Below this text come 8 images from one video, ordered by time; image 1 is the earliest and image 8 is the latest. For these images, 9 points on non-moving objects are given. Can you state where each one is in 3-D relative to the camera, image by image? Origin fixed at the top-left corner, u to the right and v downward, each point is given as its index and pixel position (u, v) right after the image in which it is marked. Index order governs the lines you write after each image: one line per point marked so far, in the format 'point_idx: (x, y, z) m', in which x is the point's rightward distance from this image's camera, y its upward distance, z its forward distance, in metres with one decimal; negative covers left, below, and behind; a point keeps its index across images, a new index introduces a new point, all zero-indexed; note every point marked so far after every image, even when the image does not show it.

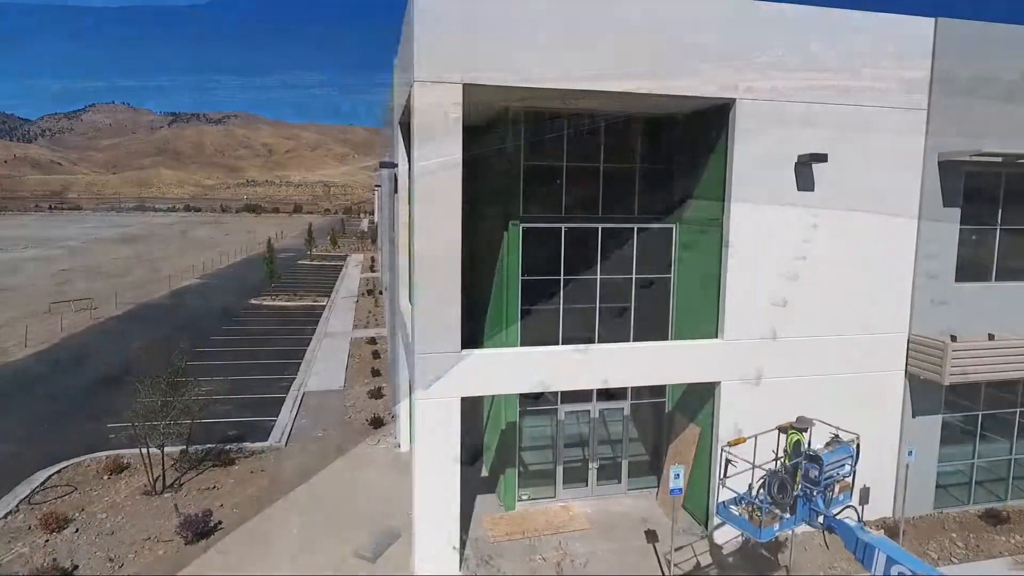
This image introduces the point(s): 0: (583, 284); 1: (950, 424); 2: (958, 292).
0: (+1.7, +0.1, +12.3) m
1: (+10.3, -3.2, +12.4) m
2: (+10.1, -0.1, +11.9) m
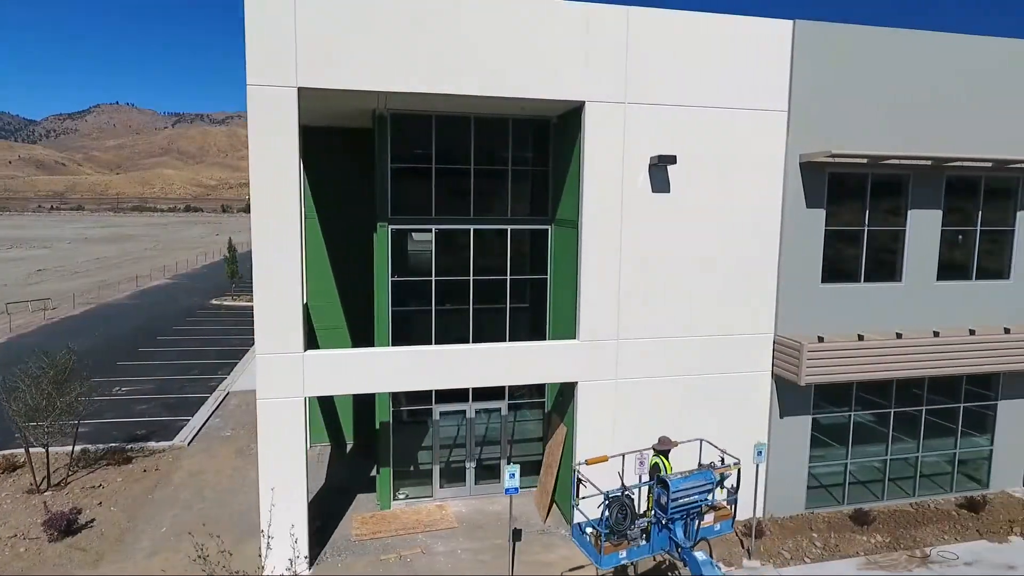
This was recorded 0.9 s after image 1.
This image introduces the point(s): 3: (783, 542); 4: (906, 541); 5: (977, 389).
0: (-1.3, +0.1, +12.4) m
1: (+7.3, -3.2, +12.5) m
2: (+7.1, -0.1, +12.0) m
3: (+5.8, -5.5, +11.4) m
4: (+8.5, -5.5, +11.5) m
5: (+11.6, -2.6, +13.2) m
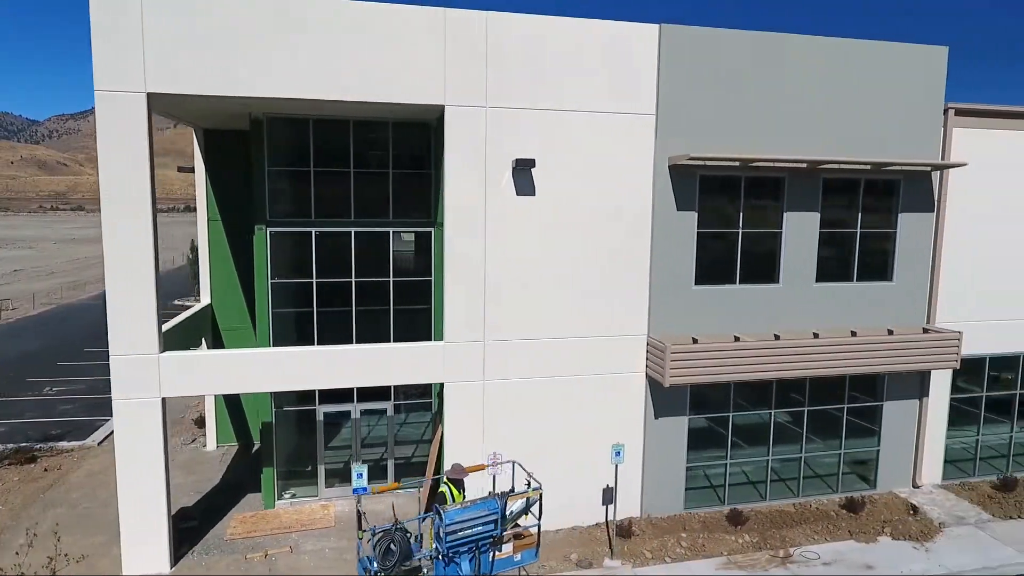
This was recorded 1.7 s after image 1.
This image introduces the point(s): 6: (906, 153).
0: (-4.1, 0.0, +12.6) m
1: (+4.5, -3.3, +12.6) m
2: (+4.3, -0.2, +12.1) m
3: (+3.0, -5.5, +11.5) m
4: (+5.7, -5.6, +11.6) m
5: (+8.8, -2.6, +13.3) m
6: (+9.5, +3.2, +12.7) m
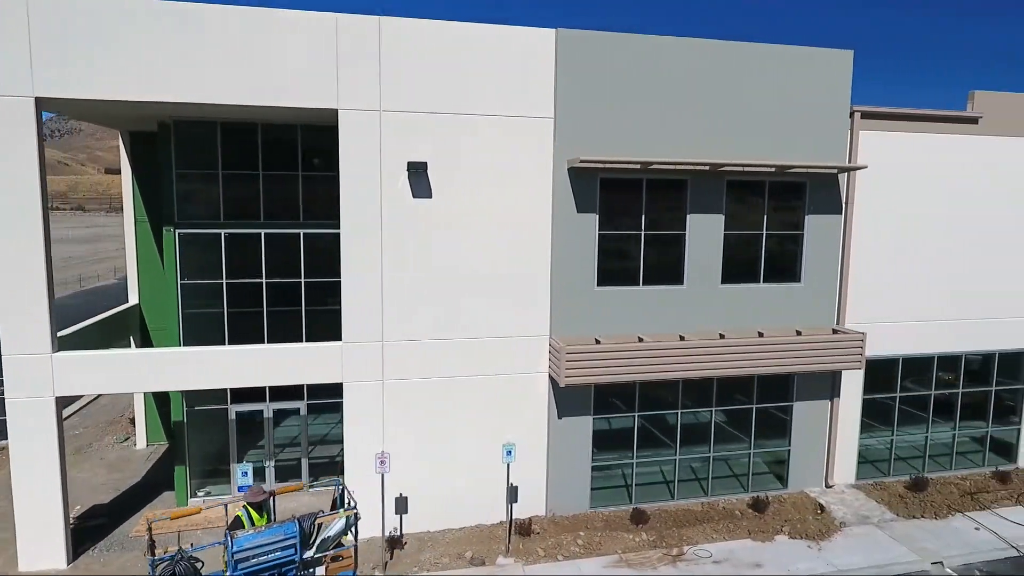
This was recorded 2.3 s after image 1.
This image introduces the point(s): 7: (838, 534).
0: (-6.3, 0.0, +12.7) m
1: (+2.3, -3.3, +12.7) m
2: (+2.1, -0.2, +12.2) m
3: (+0.8, -5.5, +11.7) m
4: (+3.5, -5.6, +11.7) m
5: (+6.6, -2.6, +13.4) m
6: (+7.3, +3.2, +12.9) m
7: (+7.4, -5.6, +12.0) m
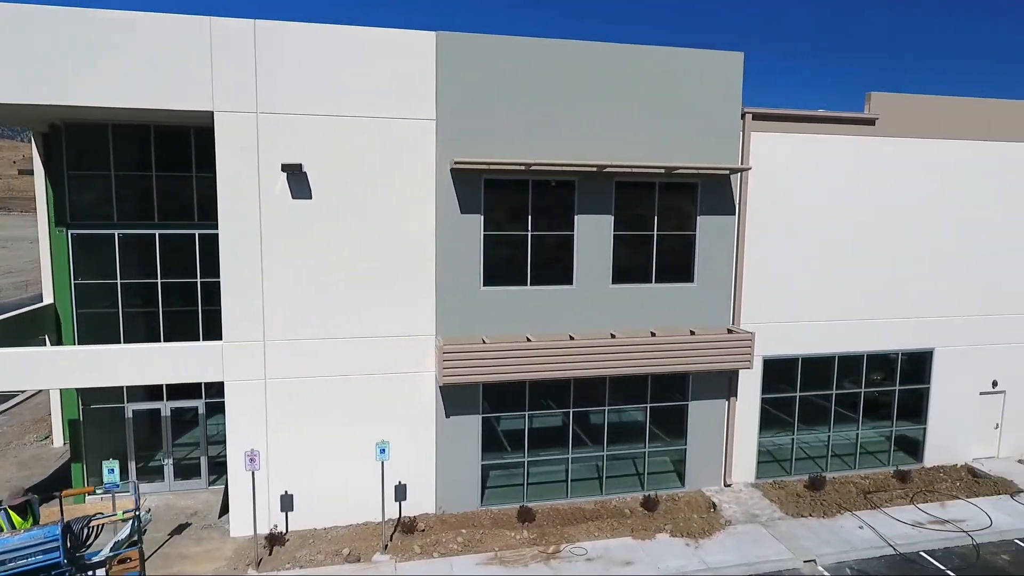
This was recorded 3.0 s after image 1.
0: (-9.0, 0.0, +12.9) m
1: (-0.3, -3.3, +12.8) m
2: (-0.5, -0.2, +12.3) m
3: (-1.9, -5.5, +11.8) m
4: (+0.8, -5.6, +11.8) m
5: (+4.0, -2.6, +13.5) m
6: (+4.7, +3.2, +13.0) m
7: (+4.8, -5.6, +12.1) m
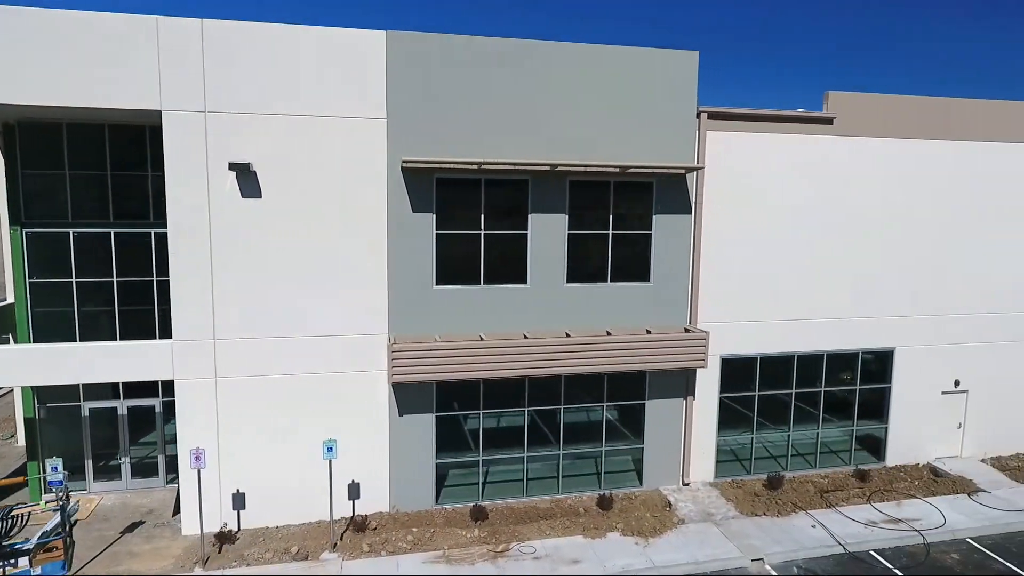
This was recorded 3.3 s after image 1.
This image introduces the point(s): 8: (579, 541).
0: (-10.1, +0.1, +12.9) m
1: (-1.4, -3.3, +12.8) m
2: (-1.6, -0.2, +12.4) m
3: (-3.0, -5.5, +11.8) m
4: (-0.3, -5.6, +11.9) m
5: (+2.9, -2.6, +13.5) m
6: (+3.6, +3.2, +13.0) m
7: (+3.7, -5.6, +12.1) m
8: (+1.5, -5.6, +11.7) m
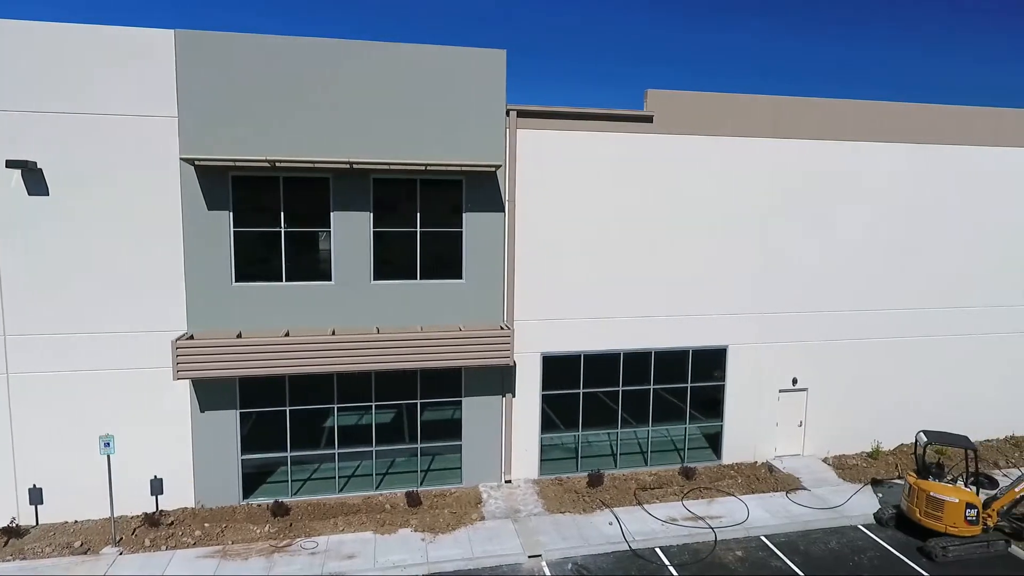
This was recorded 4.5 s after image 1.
0: (-14.8, +0.1, +13.0) m
1: (-6.2, -3.2, +12.9) m
2: (-6.4, -0.1, +12.4) m
3: (-7.7, -5.4, +11.9) m
4: (-5.0, -5.5, +11.9) m
5: (-1.8, -2.5, +13.6) m
6: (-1.1, +3.3, +13.0) m
7: (-1.1, -5.5, +12.2) m
8: (-3.3, -5.5, +11.8) m
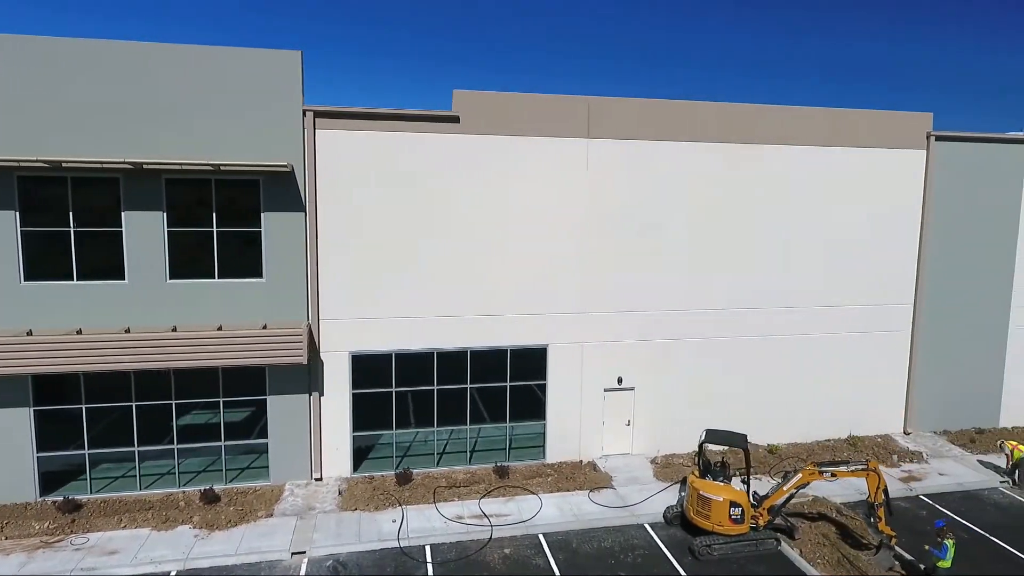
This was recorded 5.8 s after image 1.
0: (-19.9, +0.2, +13.2) m
1: (-11.2, -3.2, +13.0) m
2: (-11.4, -0.1, +12.6) m
3: (-12.8, -5.4, +12.0) m
4: (-10.1, -5.5, +12.0) m
5: (-6.9, -2.5, +13.7) m
6: (-6.2, +3.3, +13.1) m
7: (-6.2, -5.5, +12.3) m
8: (-8.3, -5.5, +11.9) m
